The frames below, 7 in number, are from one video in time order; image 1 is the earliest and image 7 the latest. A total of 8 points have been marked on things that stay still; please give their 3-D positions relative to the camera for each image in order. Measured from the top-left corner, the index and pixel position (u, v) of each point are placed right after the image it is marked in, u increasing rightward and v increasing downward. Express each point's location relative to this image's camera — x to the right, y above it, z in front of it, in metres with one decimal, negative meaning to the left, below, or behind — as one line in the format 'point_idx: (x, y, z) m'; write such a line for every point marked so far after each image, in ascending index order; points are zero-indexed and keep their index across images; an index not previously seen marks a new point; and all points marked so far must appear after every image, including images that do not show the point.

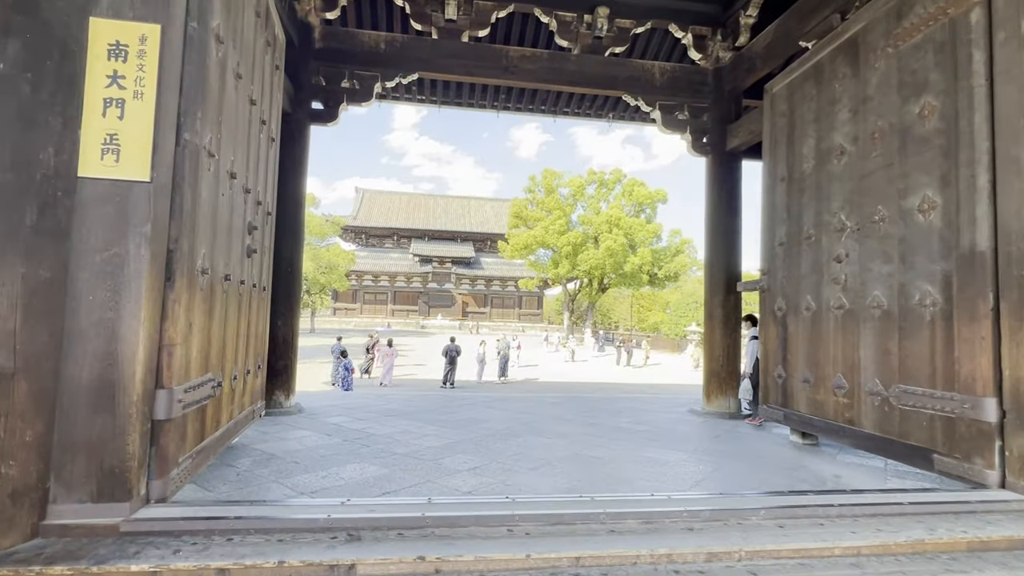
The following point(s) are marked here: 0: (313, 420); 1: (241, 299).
0: (-2.0, -1.3, +5.0) m
1: (-1.8, -0.1, +3.3) m
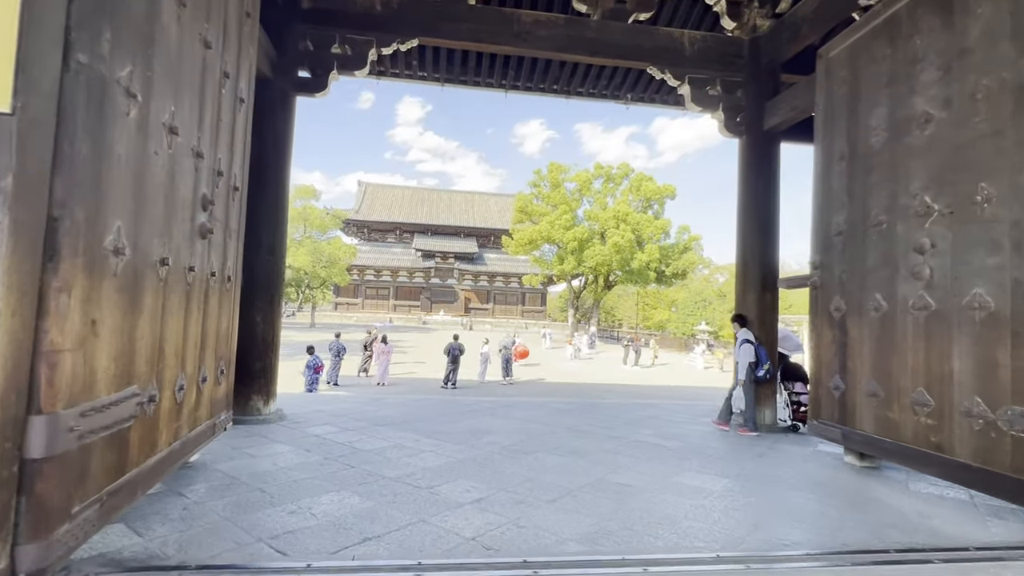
0: (-1.9, -1.3, +4.4) m
1: (-1.7, 0.0, +2.6) m
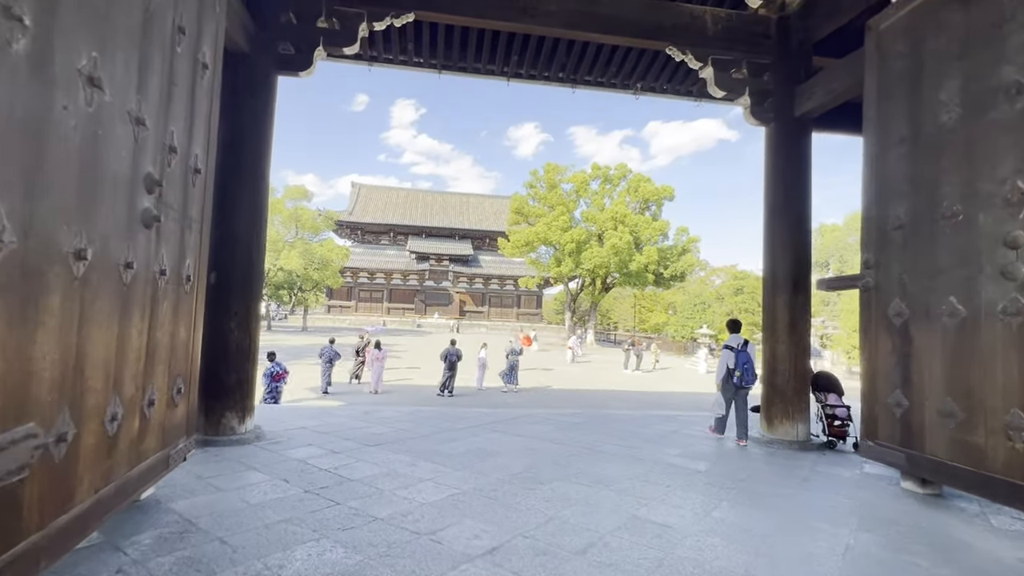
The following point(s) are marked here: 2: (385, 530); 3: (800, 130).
0: (-1.8, -1.3, +3.8) m
1: (-1.6, 0.0, +2.1) m
2: (-0.6, -1.2, +2.5) m
3: (+3.0, +1.6, +5.2) m
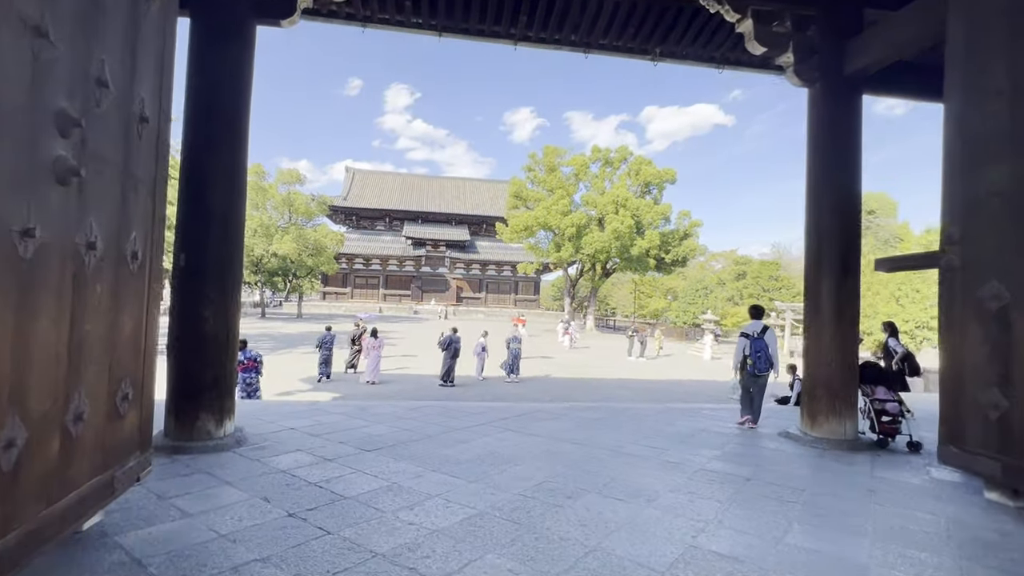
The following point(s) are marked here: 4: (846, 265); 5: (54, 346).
0: (-1.7, -1.1, +3.3) m
1: (-1.4, +0.1, +1.5) m
2: (-0.5, -1.1, +2.0) m
3: (+3.1, +1.8, +4.6) m
4: (+3.0, +0.2, +4.5) m
5: (-1.5, -0.2, +1.6) m
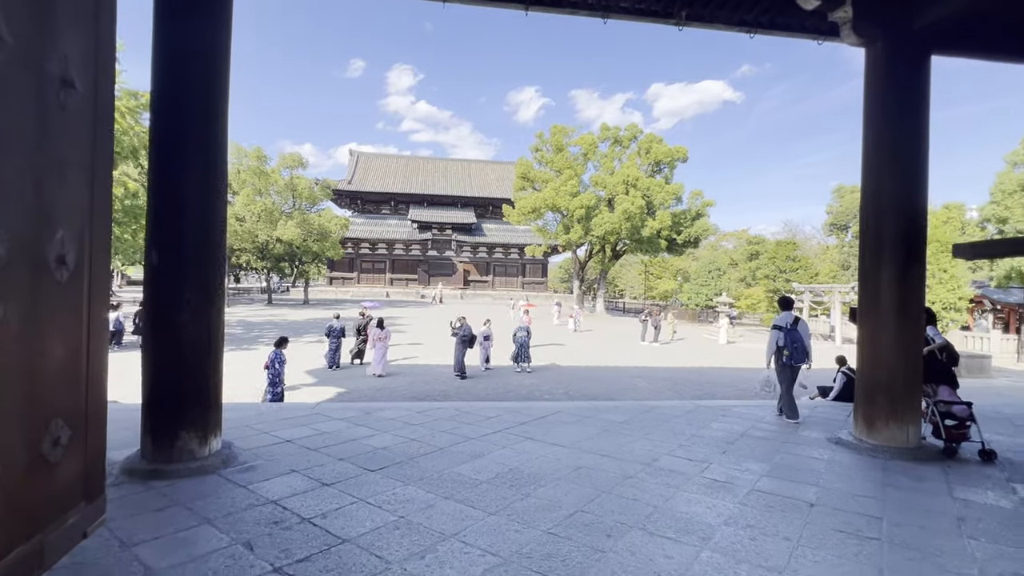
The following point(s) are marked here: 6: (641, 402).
0: (-1.5, -1.2, +2.9) m
1: (-1.3, 0.0, +1.0) m
2: (-0.4, -1.2, +1.6) m
3: (+3.2, +1.9, +4.0) m
4: (+3.1, +0.3, +3.9) m
5: (-1.4, -0.3, +1.2) m
6: (+1.6, -1.4, +6.2) m
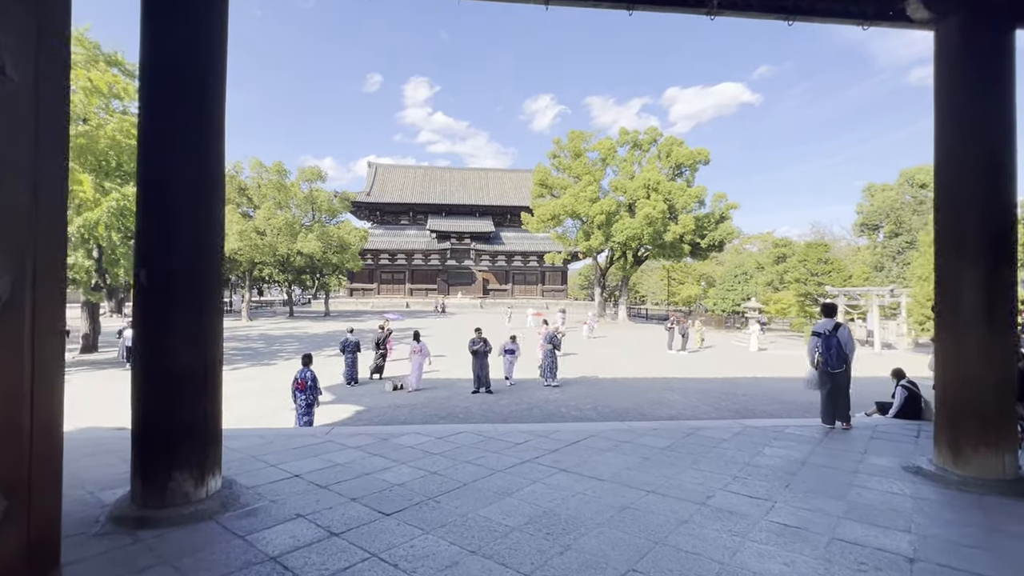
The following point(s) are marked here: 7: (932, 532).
0: (-1.4, -1.3, +2.5) m
1: (-1.2, -0.1, +0.7) m
2: (-0.2, -1.2, +1.1) m
3: (+3.4, +1.8, +3.5) m
4: (+3.3, +0.3, +3.4) m
5: (-1.3, -0.3, +0.8) m
6: (+1.9, -1.5, +5.7) m
7: (+2.3, -1.3, +2.7) m
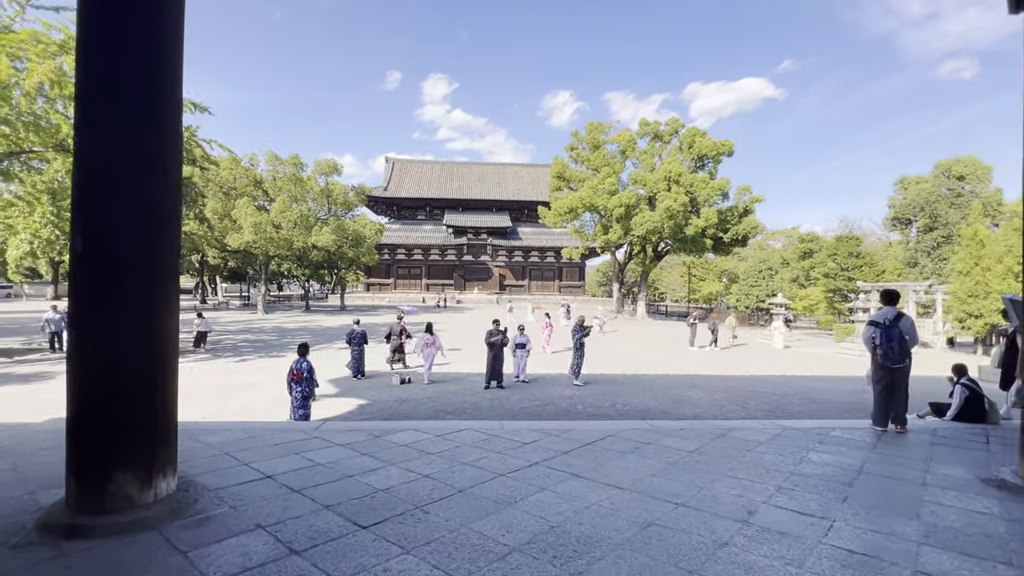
0: (-1.4, -1.1, +2.1) m
1: (-1.3, 0.0, +0.2) m
2: (-0.3, -1.1, +0.7) m
3: (+3.4, +2.0, +2.9) m
4: (+3.3, +0.4, +2.8) m
5: (-1.3, -0.2, +0.4) m
6: (+2.0, -1.4, +5.1) m
7: (+2.3, -1.2, +2.2) m
